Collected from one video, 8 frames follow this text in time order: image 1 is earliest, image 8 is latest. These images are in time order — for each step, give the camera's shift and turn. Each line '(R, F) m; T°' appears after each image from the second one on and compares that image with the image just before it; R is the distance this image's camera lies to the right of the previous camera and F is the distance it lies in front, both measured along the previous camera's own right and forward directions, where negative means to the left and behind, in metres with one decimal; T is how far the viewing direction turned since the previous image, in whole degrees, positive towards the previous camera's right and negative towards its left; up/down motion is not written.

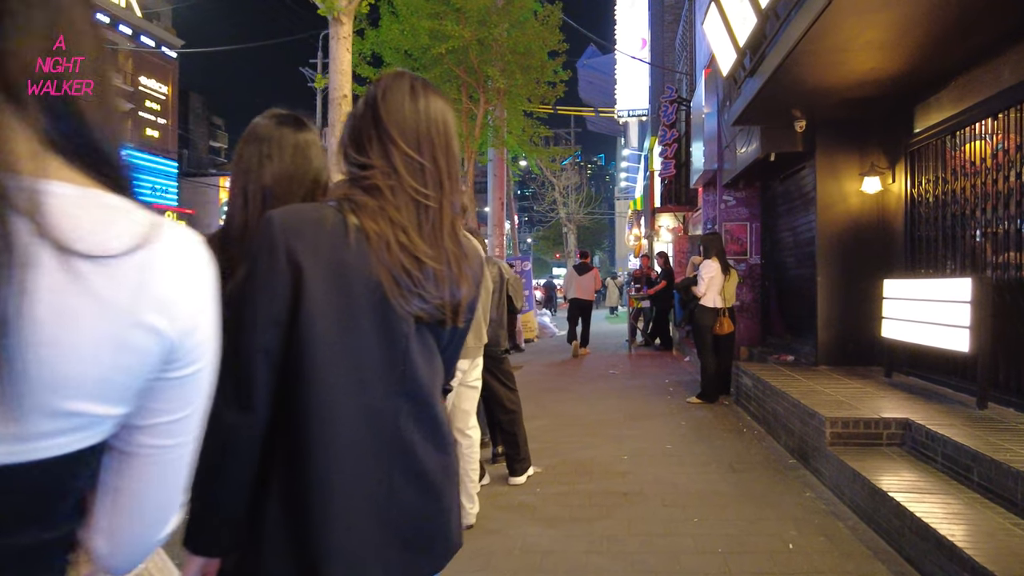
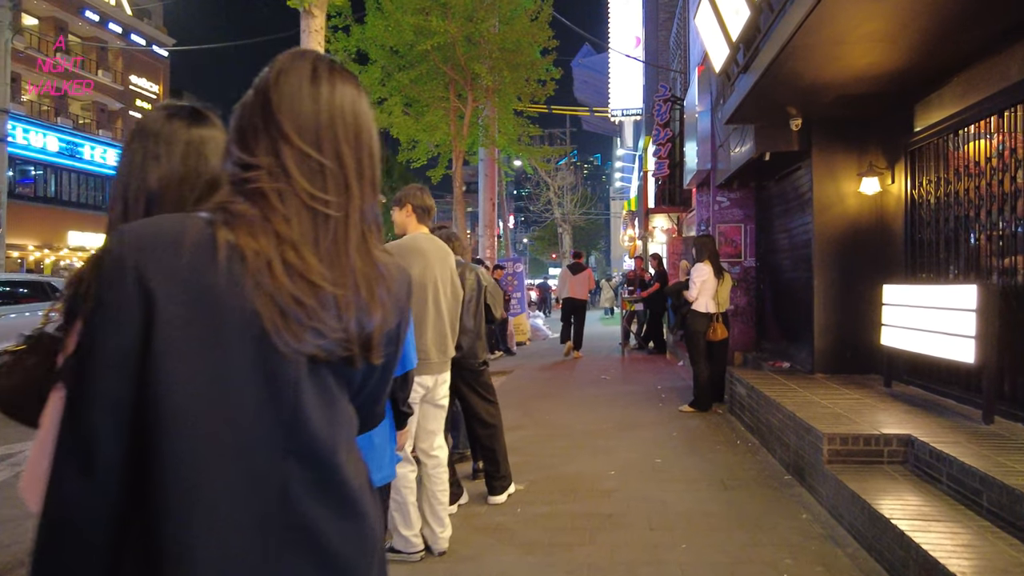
(+0.1, +0.3) m; 0°
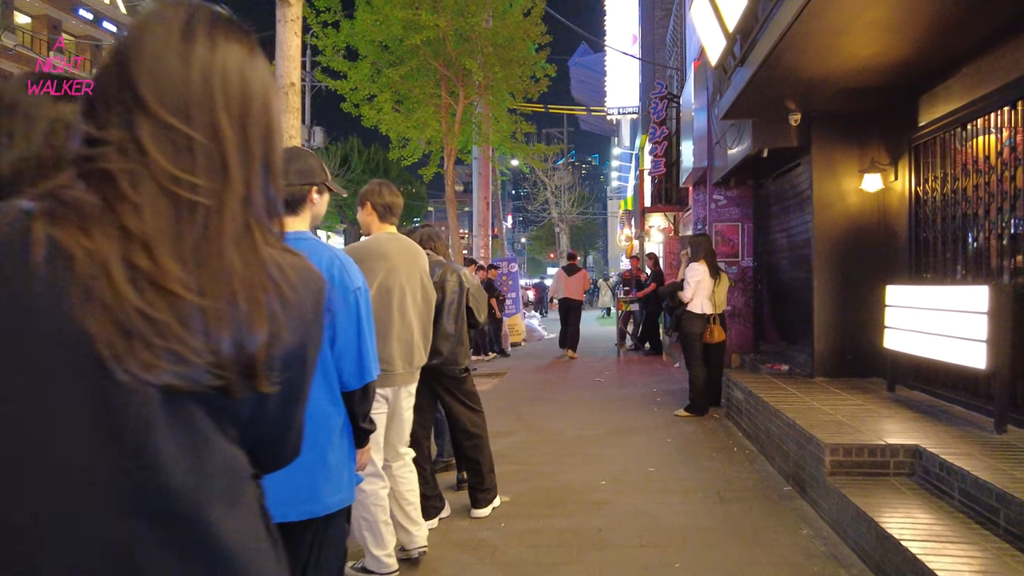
(+0.1, +0.3) m; 0°
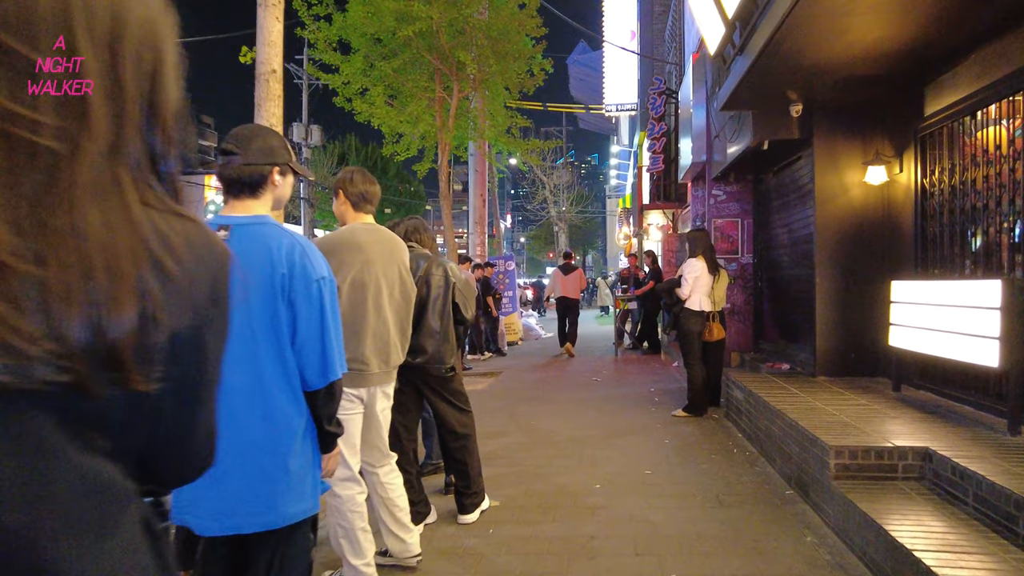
(+0.1, +0.2) m; 0°
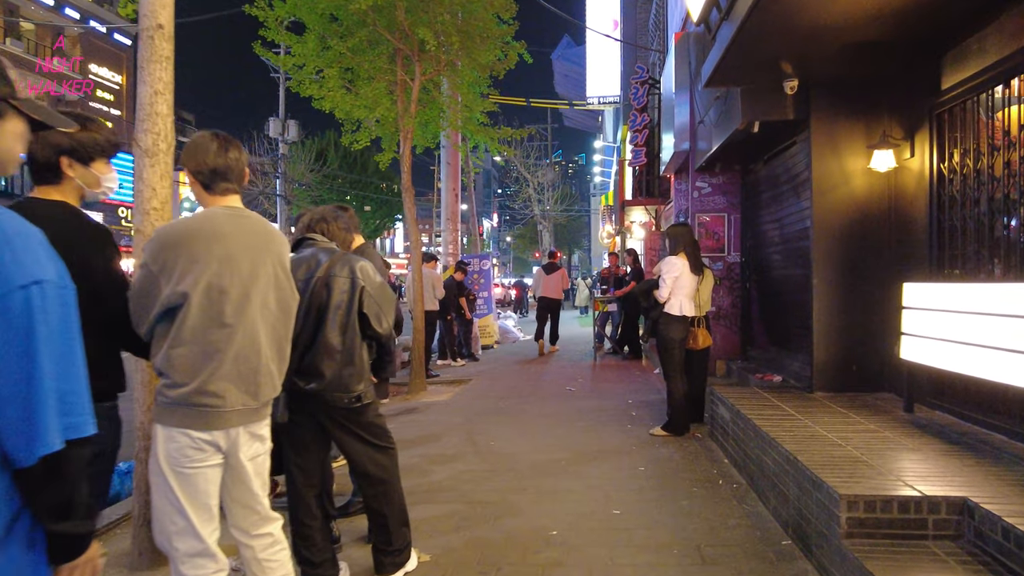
(+0.3, +0.9) m; +1°
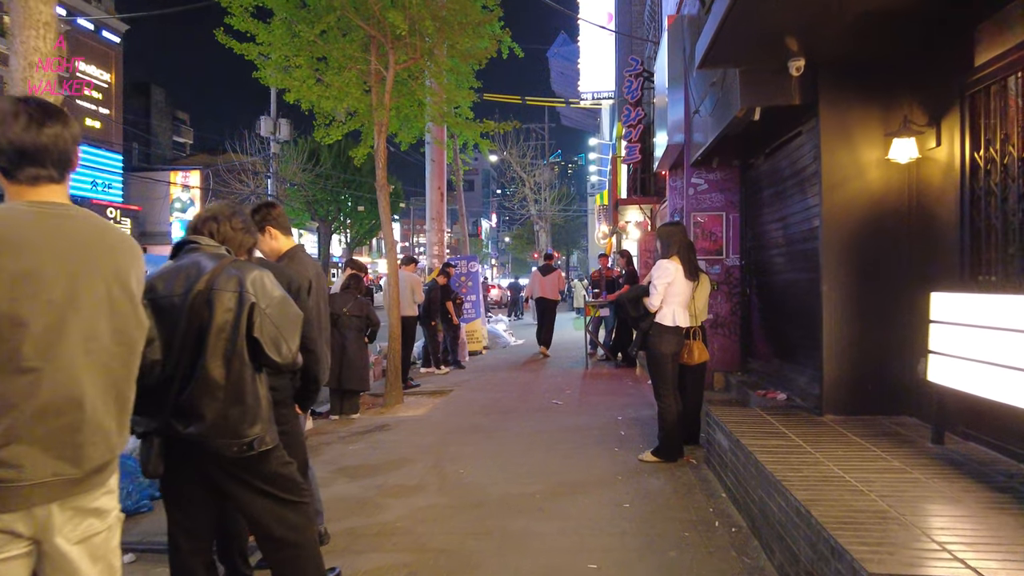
(+0.2, +0.7) m; 0°
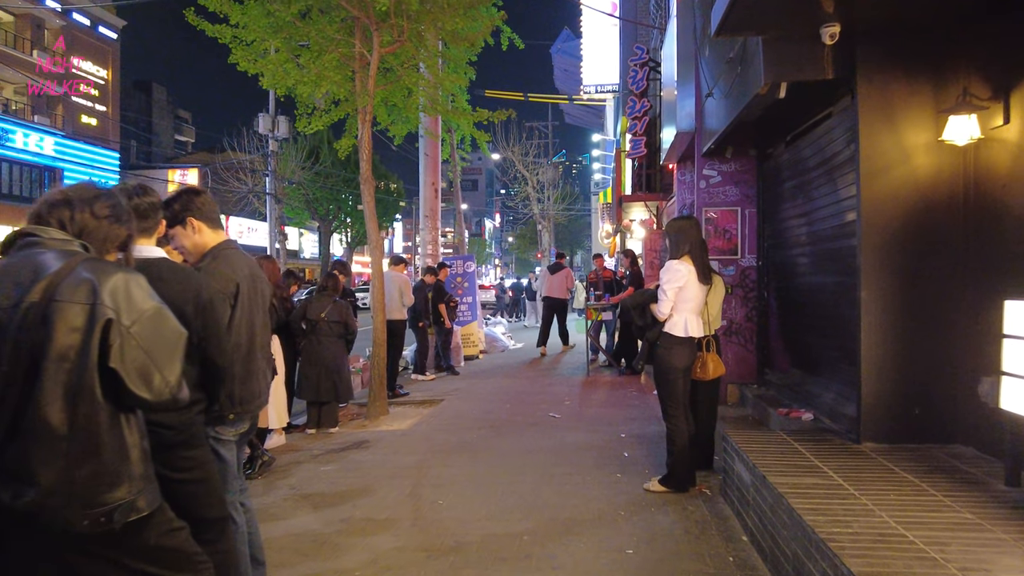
(+0.1, +0.8) m; 0°
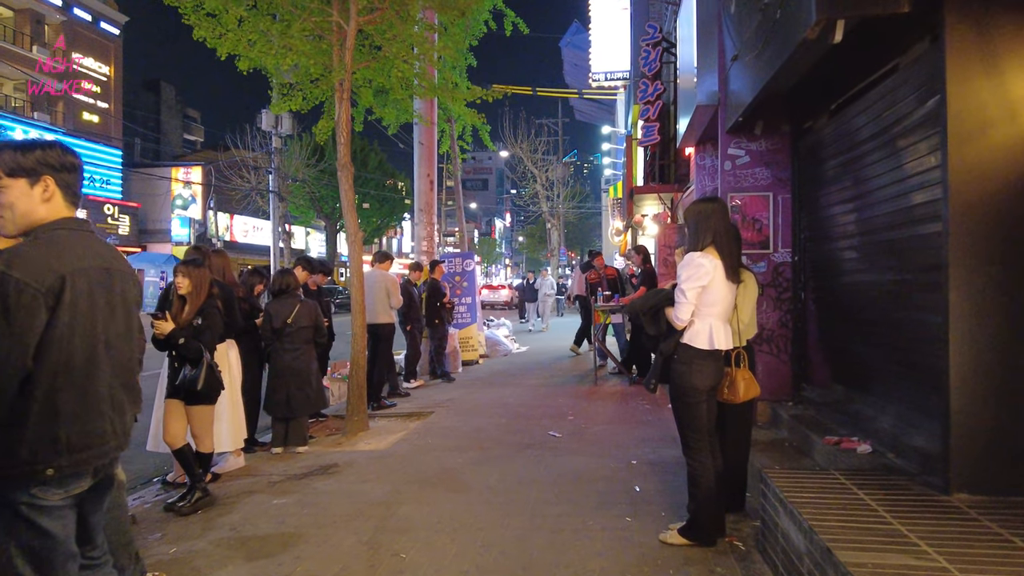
(+0.2, +1.1) m; -1°
